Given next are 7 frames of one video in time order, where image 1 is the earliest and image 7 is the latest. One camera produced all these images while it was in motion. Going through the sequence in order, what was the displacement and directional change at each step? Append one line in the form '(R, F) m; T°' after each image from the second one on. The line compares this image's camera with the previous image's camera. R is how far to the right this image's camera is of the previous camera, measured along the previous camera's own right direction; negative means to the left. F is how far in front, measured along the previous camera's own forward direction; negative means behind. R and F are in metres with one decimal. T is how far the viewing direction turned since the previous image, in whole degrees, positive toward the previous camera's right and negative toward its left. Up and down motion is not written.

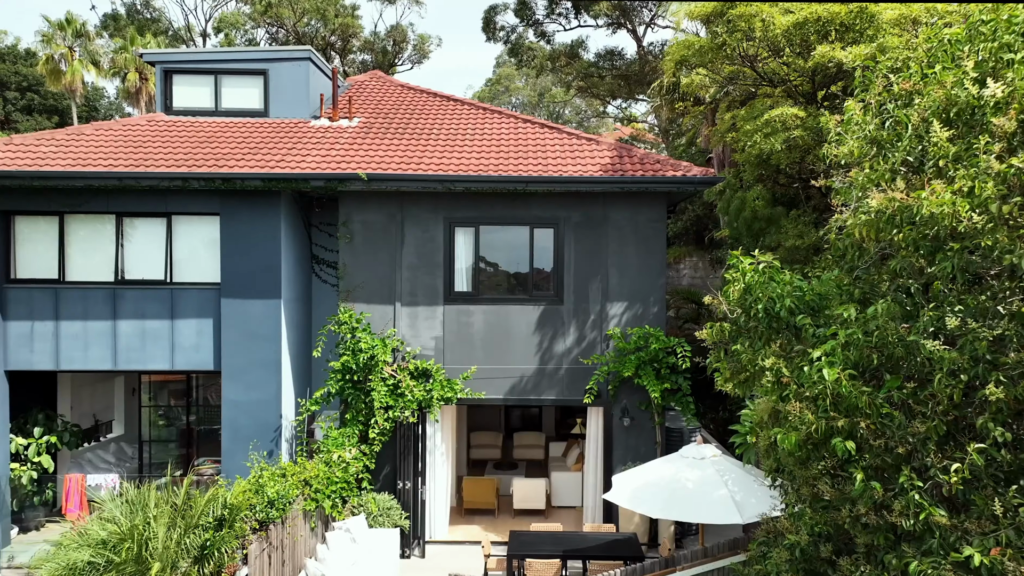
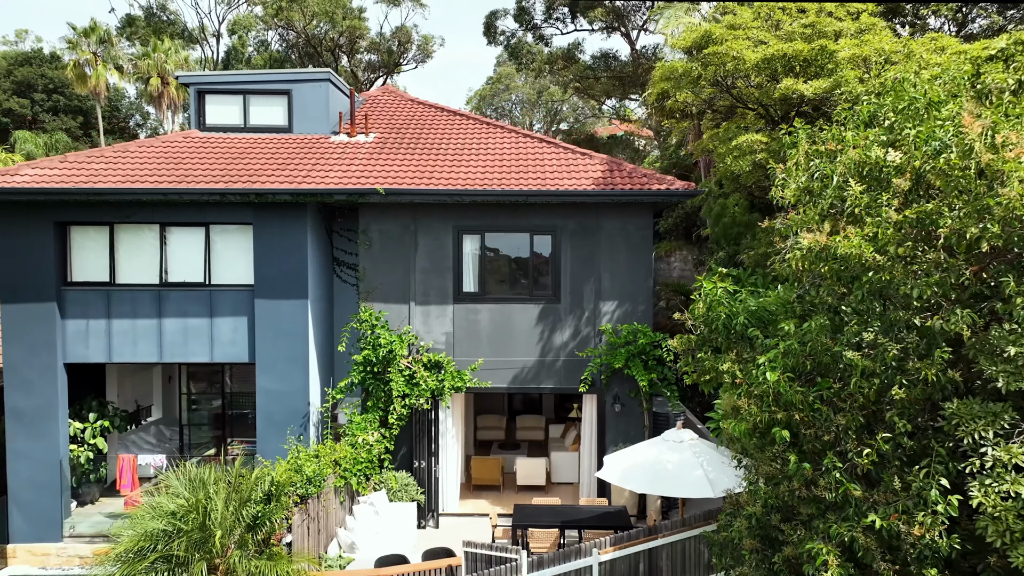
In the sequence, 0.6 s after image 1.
(0.0, -1.1) m; 0°
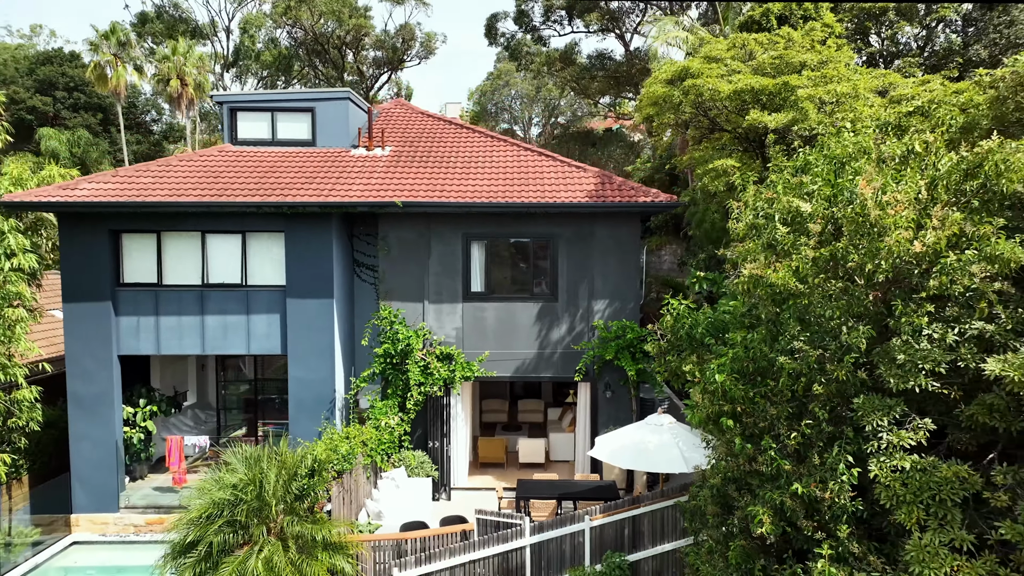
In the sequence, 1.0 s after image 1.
(0.0, -1.3) m; 0°
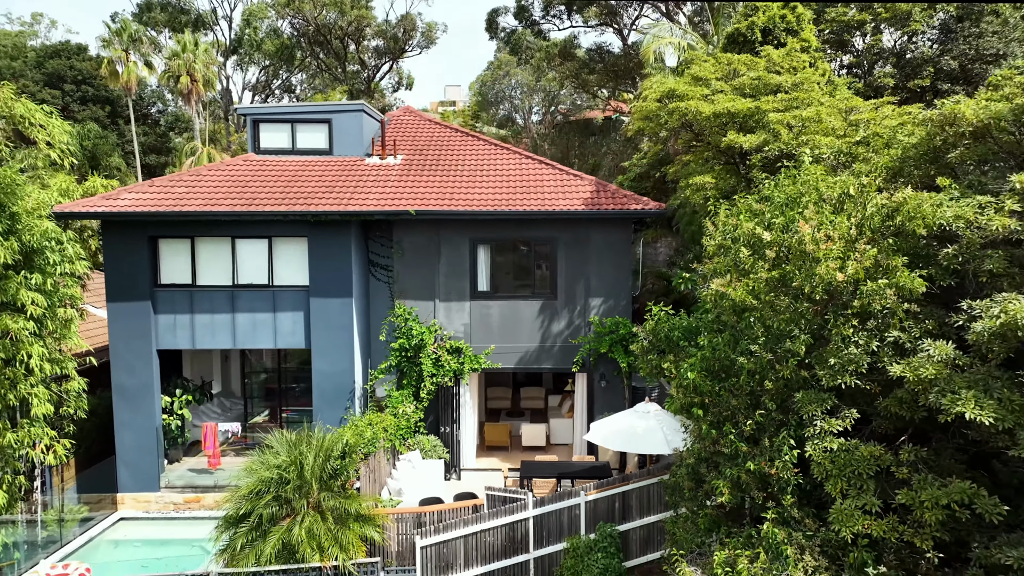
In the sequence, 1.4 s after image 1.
(0.0, -1.1) m; 0°
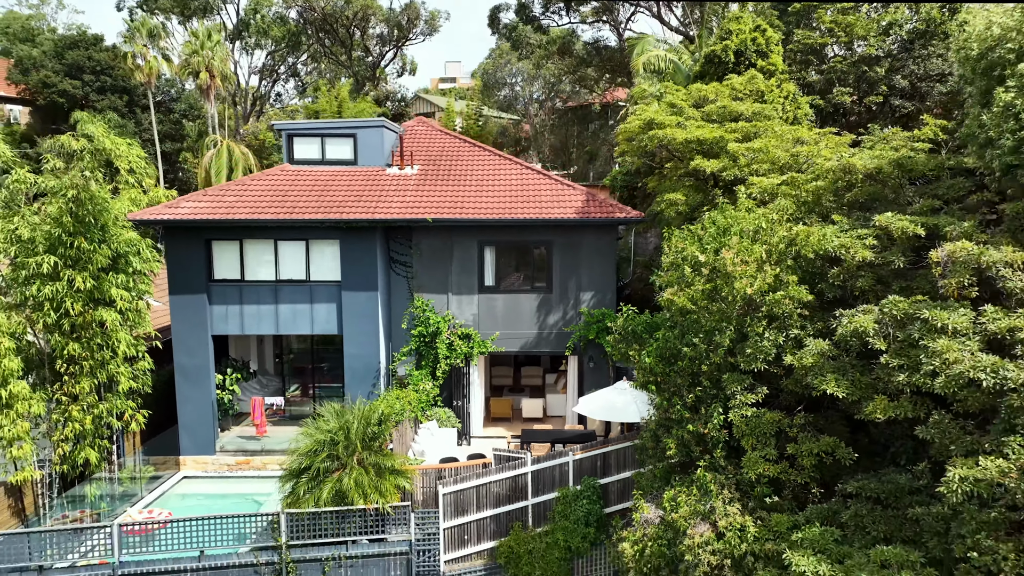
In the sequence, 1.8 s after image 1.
(0.0, -2.2) m; 0°
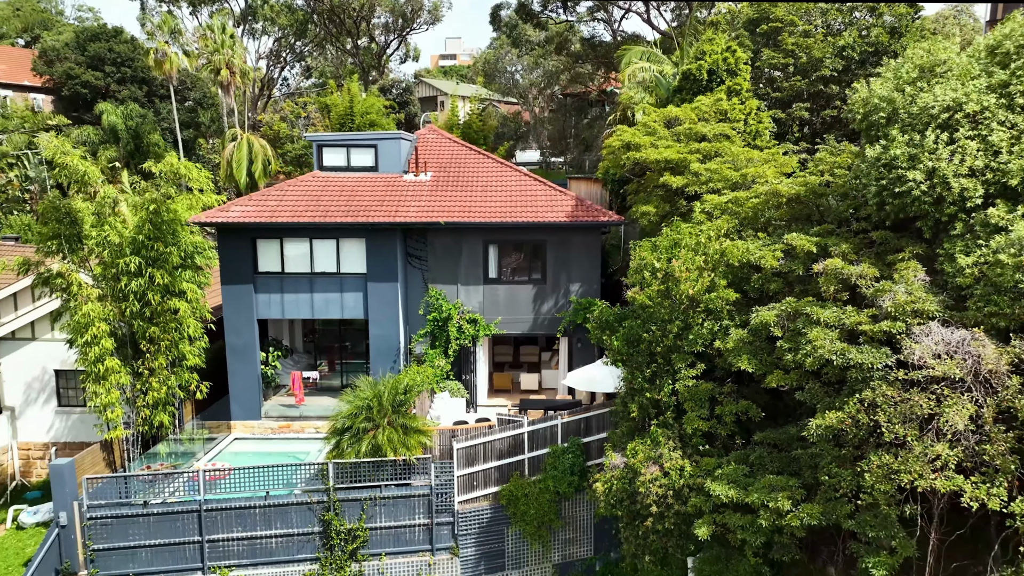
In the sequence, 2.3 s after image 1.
(0.0, -2.6) m; 0°
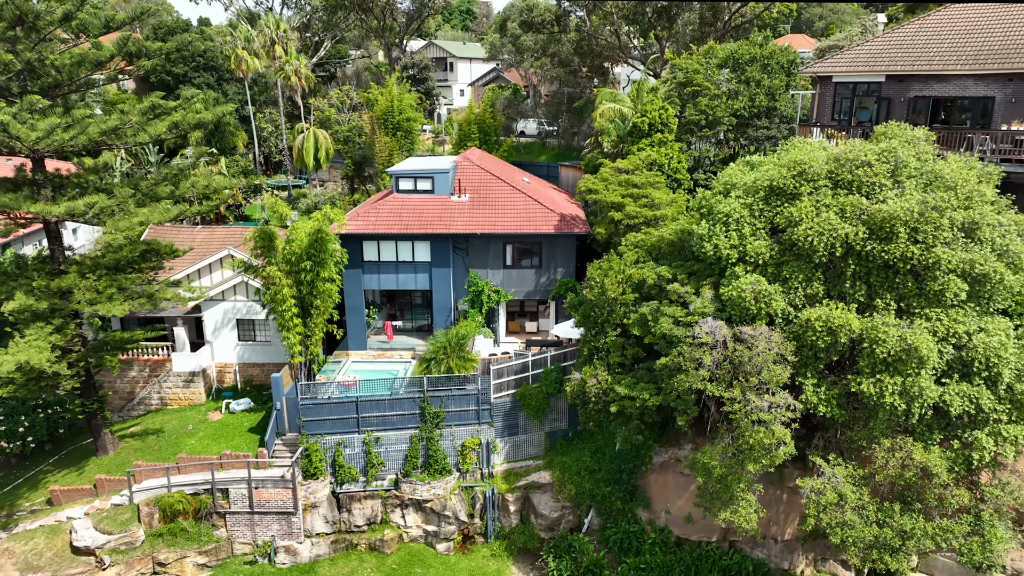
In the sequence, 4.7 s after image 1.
(-0.3, -10.4) m; 0°
